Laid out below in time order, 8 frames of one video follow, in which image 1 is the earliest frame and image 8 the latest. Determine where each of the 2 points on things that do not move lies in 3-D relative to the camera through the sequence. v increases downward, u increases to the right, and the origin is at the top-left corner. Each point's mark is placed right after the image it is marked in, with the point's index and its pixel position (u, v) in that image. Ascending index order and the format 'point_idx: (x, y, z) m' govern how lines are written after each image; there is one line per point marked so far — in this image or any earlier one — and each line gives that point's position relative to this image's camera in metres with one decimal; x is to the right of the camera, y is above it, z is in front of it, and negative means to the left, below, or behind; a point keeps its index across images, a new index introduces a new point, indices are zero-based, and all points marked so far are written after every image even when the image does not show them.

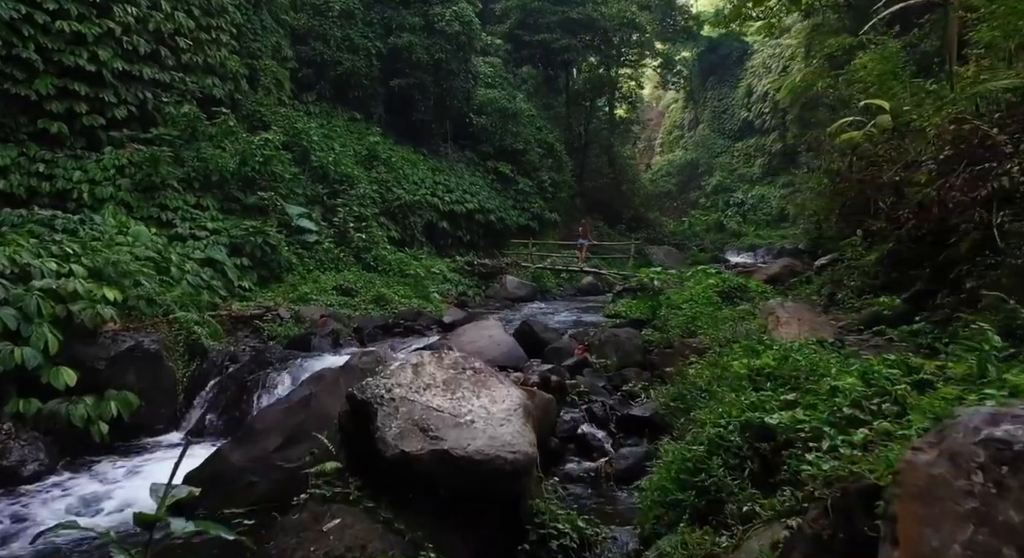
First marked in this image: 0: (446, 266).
0: (-1.5, +0.3, +14.3) m
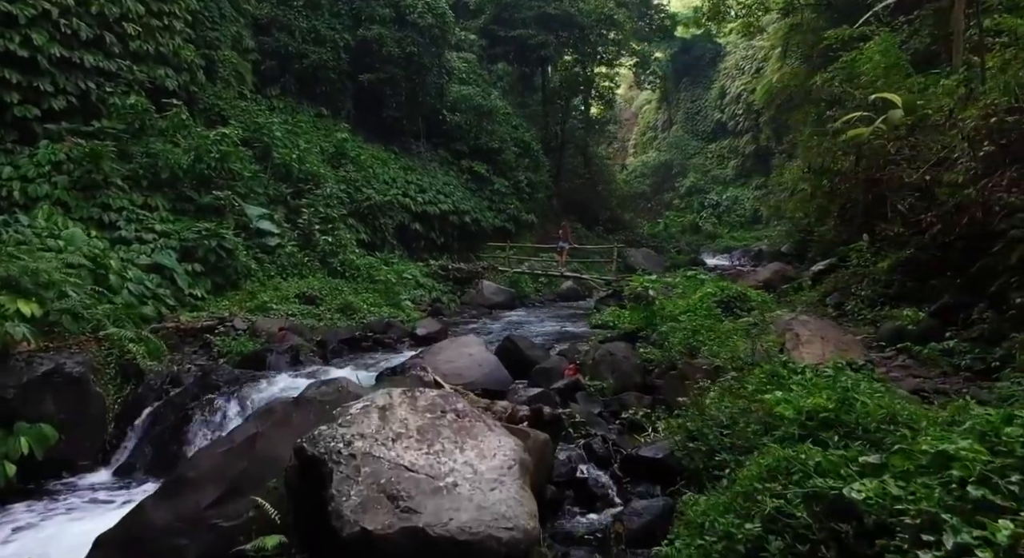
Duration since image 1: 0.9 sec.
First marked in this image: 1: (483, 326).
0: (-2.0, +0.2, +13.5) m
1: (-0.4, -0.7, +9.3) m
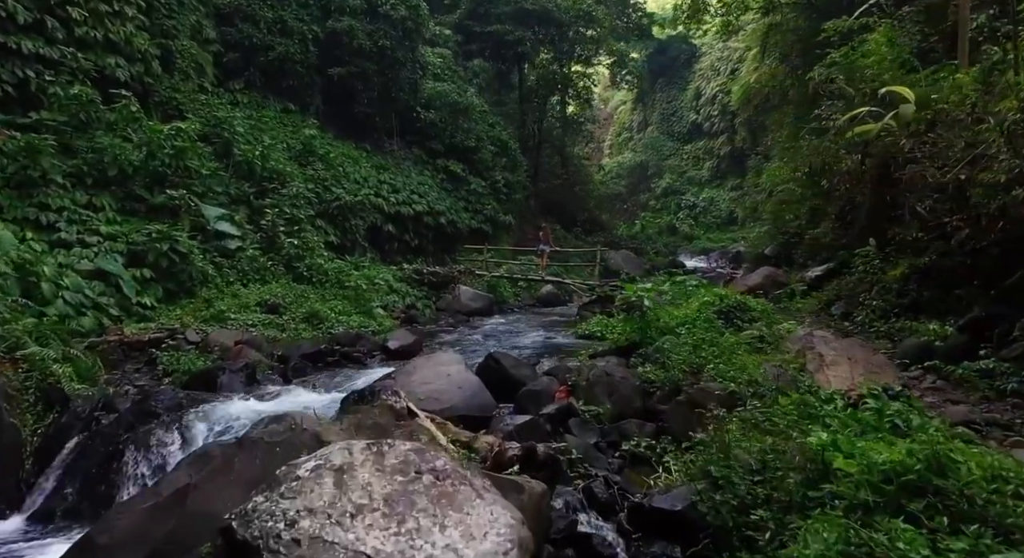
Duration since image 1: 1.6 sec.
0: (-2.5, +0.1, +12.7) m
1: (-0.7, -0.8, +8.6) m
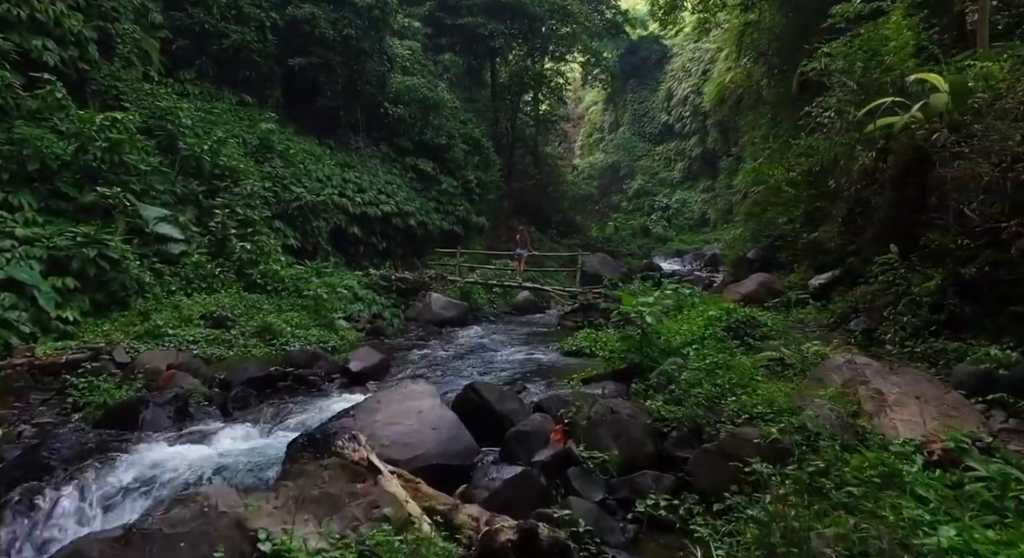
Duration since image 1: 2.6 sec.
0: (-2.9, 0.0, +11.8) m
1: (-0.9, -0.9, +7.7) m
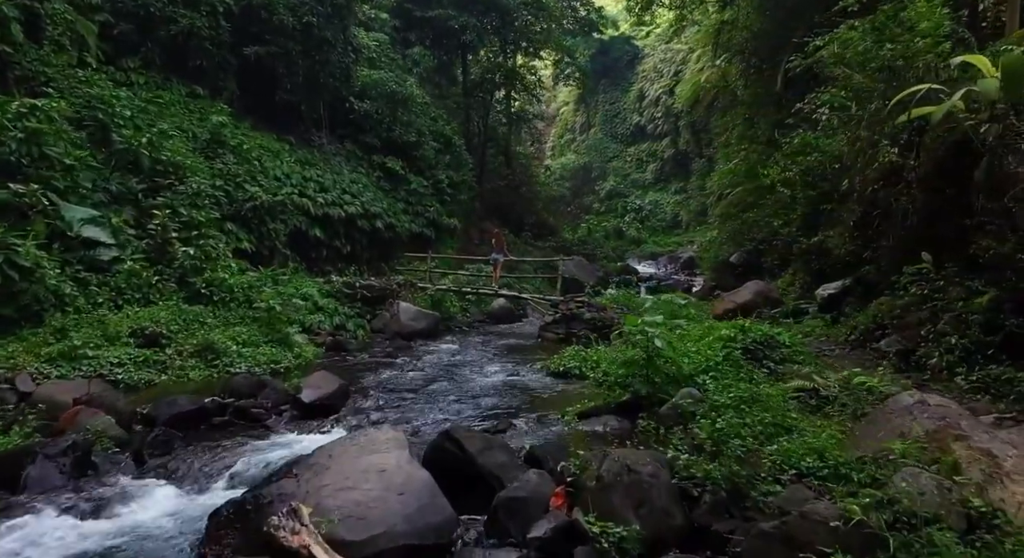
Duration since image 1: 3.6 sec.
0: (-3.3, -0.2, +10.7) m
1: (-1.2, -1.0, +6.8) m
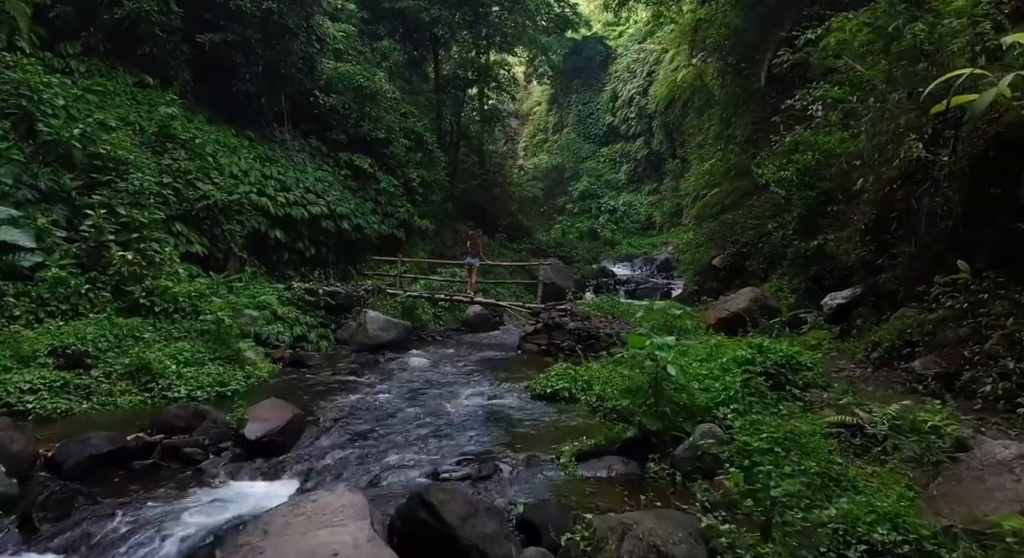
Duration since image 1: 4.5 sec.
0: (-3.7, -0.3, +9.8) m
1: (-1.3, -1.1, +5.9) m
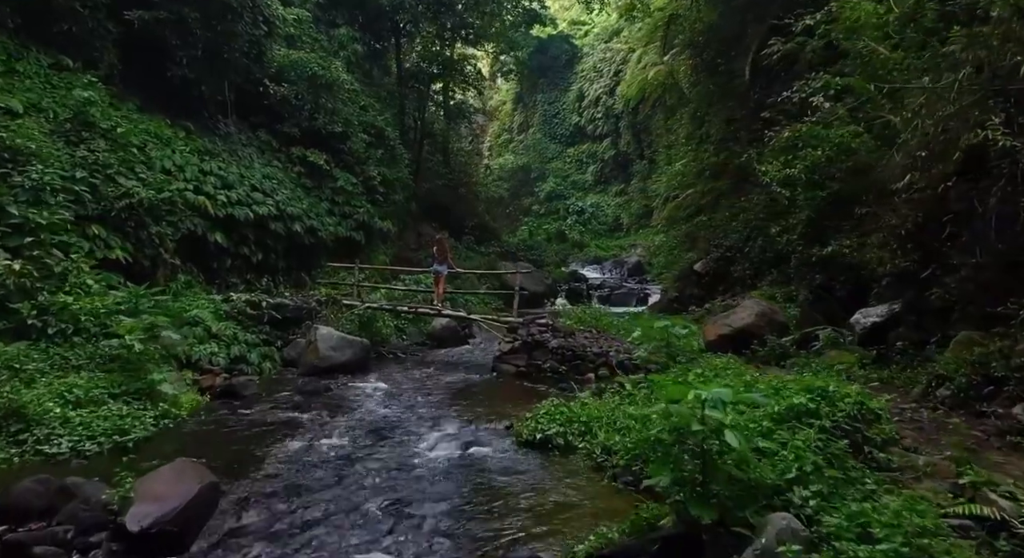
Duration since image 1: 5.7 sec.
0: (-4.1, -0.4, +8.4) m
1: (-1.5, -1.3, +4.7) m
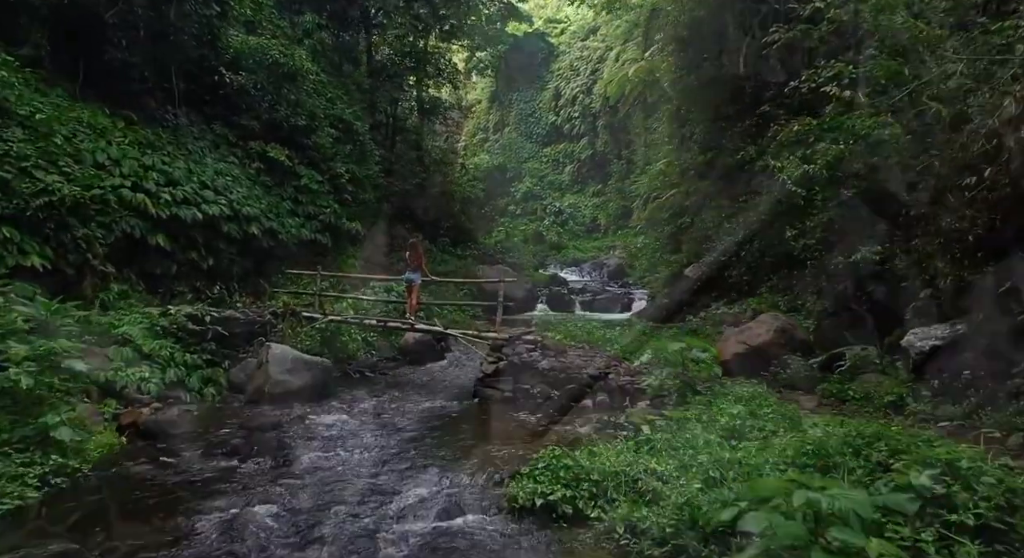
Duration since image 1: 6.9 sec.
0: (-4.3, -0.6, +7.2) m
1: (-1.5, -1.4, +3.6) m
